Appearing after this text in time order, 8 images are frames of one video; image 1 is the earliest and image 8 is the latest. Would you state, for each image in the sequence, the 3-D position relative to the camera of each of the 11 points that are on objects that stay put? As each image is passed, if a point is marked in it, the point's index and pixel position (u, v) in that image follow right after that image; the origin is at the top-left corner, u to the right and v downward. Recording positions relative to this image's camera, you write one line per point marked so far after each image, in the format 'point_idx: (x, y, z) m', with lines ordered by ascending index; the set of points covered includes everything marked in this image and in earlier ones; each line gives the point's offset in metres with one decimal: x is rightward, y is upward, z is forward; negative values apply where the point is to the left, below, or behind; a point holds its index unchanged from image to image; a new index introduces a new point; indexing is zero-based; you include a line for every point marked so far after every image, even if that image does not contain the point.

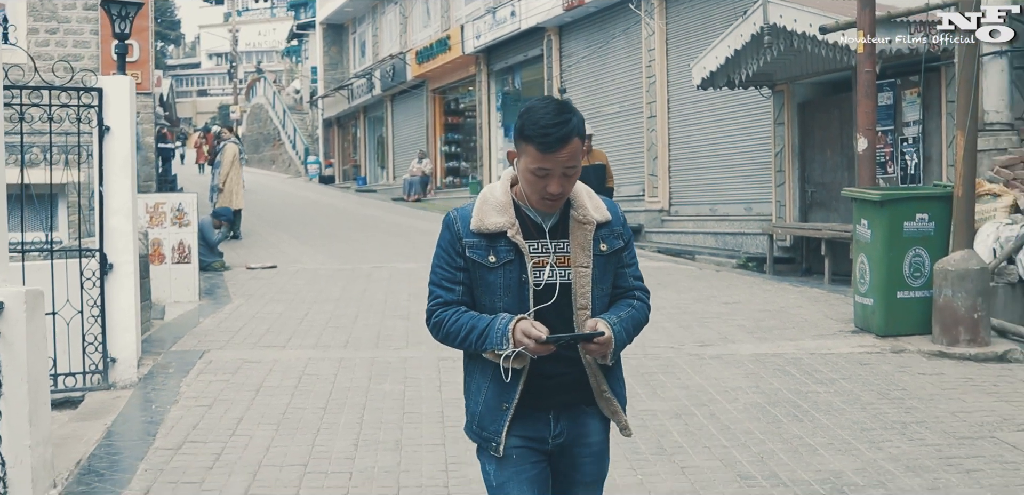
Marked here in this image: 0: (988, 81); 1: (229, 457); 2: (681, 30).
0: (+3.9, +1.4, +10.6) m
1: (-1.2, -0.9, +5.4) m
2: (+2.1, +2.7, +16.0) m
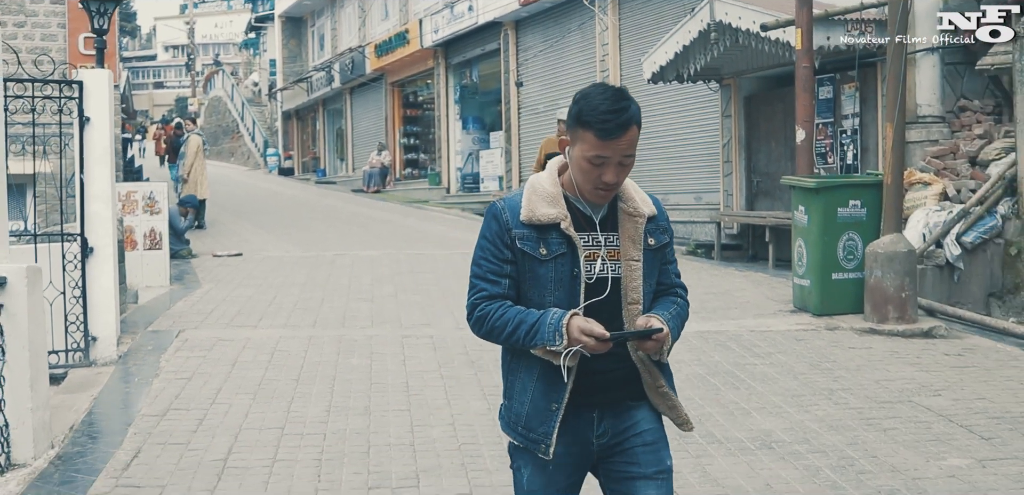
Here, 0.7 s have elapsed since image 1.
0: (+3.5, +1.5, +11.2) m
1: (-1.4, -0.8, +5.8) m
2: (+1.5, +2.9, +16.5) m
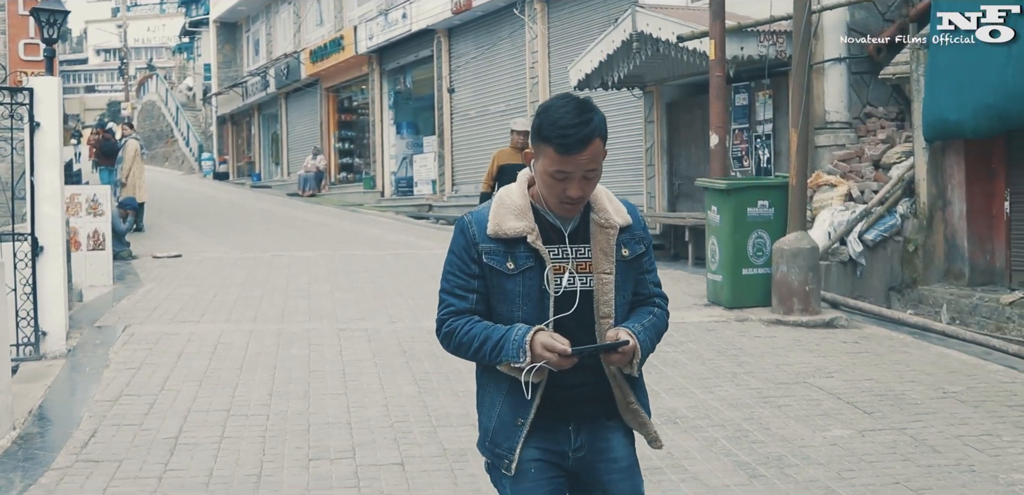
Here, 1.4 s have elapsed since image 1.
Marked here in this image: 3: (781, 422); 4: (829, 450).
0: (+2.9, +1.5, +11.9) m
1: (-1.7, -0.8, +6.3) m
2: (+0.6, +2.8, +17.1) m
3: (+1.3, -0.8, +6.1) m
4: (+1.4, -0.9, +5.6) m
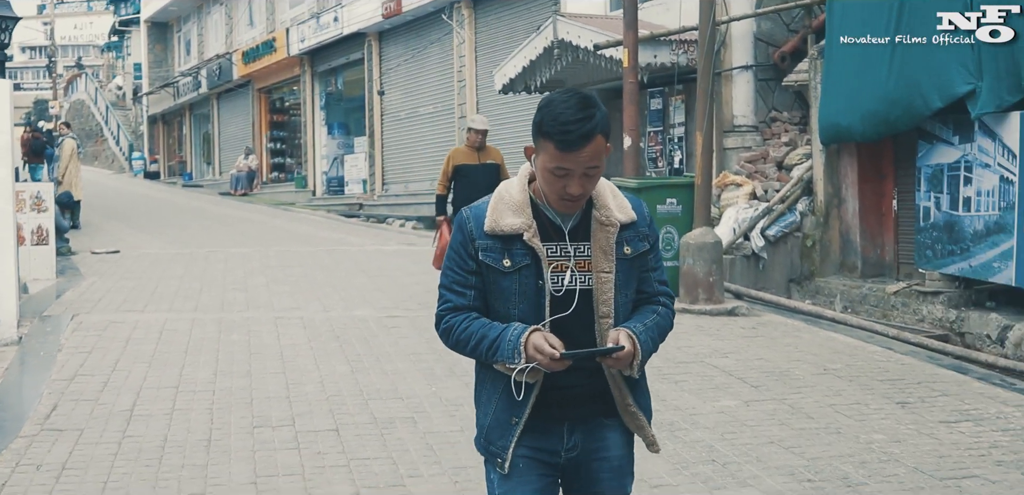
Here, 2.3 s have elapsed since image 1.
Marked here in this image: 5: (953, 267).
0: (+2.2, +1.5, +12.7) m
1: (-2.1, -0.7, +6.8) m
2: (-0.3, +2.9, +17.8) m
3: (+0.9, -0.8, +6.8) m
4: (+1.0, -0.8, +6.3) m
5: (+3.2, -0.1, +9.3) m
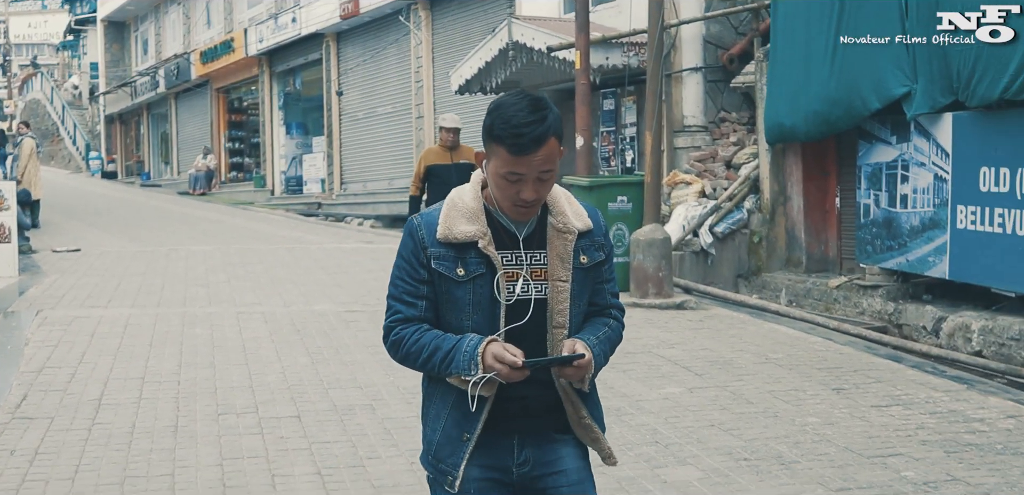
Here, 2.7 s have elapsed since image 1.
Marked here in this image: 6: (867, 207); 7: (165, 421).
0: (+1.8, +1.6, +13.0) m
1: (-2.4, -0.7, +7.1) m
2: (-0.9, +2.9, +18.1) m
3: (+0.6, -0.7, +7.1) m
4: (+0.8, -0.8, +6.6) m
5: (+2.9, -0.1, +9.7) m
6: (+2.8, +0.3, +10.2) m
7: (-1.6, -0.8, +6.0) m
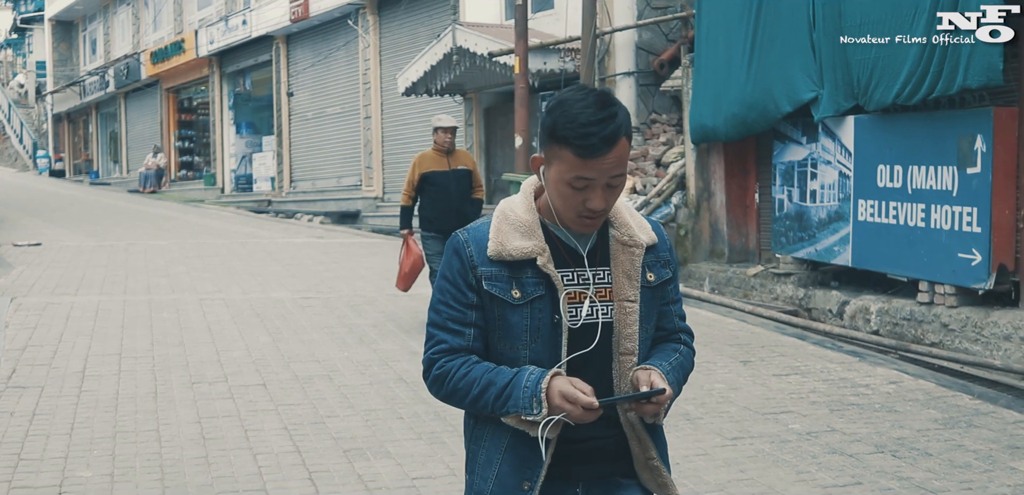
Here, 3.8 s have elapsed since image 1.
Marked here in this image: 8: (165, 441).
0: (+1.2, +1.7, +13.9) m
1: (-2.7, -0.6, +7.8) m
2: (-1.8, +3.0, +18.8) m
3: (+0.3, -0.7, +8.0) m
4: (+0.4, -0.7, +7.5) m
5: (+2.4, 0.0, +10.6) m
6: (+2.3, +0.4, +11.2) m
7: (-1.9, -0.7, +6.7) m
8: (-1.5, -0.9, +5.7) m
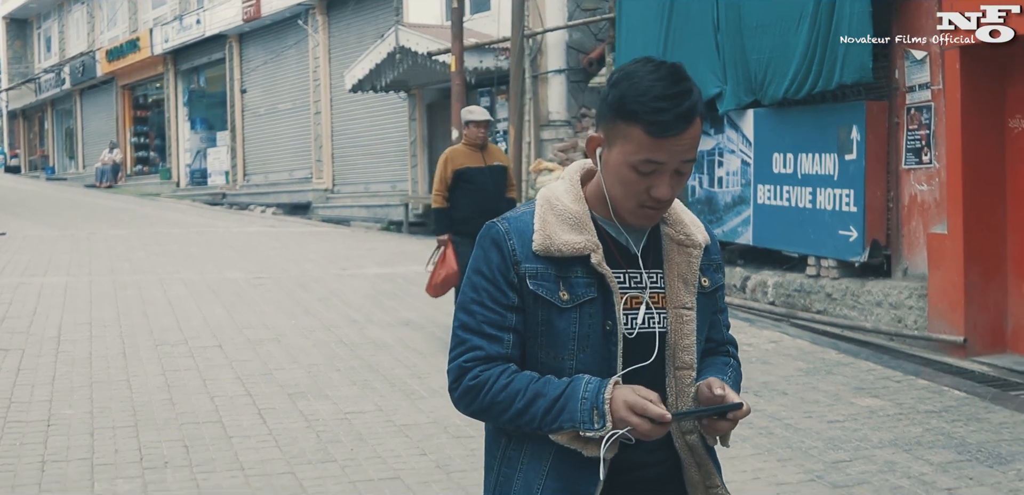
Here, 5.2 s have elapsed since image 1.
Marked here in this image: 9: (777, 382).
0: (+0.5, +1.8, +14.9) m
1: (-3.2, -0.5, +8.7) m
2: (-2.6, +3.1, +19.7) m
3: (-0.2, -0.5, +9.0) m
4: (0.0, -0.6, +8.5) m
5: (+1.8, +0.1, +11.7) m
6: (+1.7, +0.6, +12.2) m
7: (-2.4, -0.6, +7.7) m
8: (-1.9, -0.7, +6.6) m
9: (+1.5, -0.7, +7.1) m
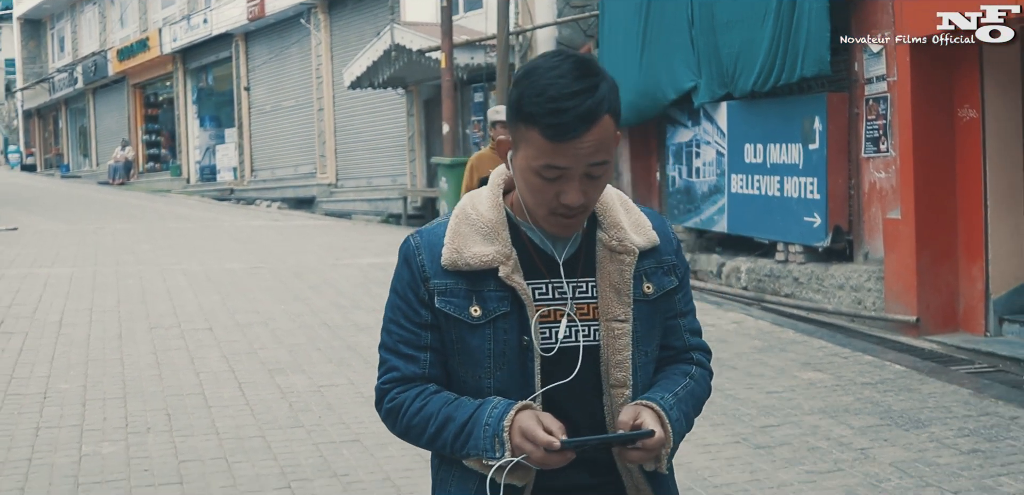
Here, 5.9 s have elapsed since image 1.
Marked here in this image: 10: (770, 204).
0: (+0.4, +1.9, +15.4) m
1: (-3.4, -0.4, +9.2) m
2: (-2.7, +3.3, +20.2) m
3: (-0.4, -0.4, +9.4) m
4: (-0.2, -0.5, +9.0) m
5: (+1.7, +0.2, +12.2) m
6: (+1.6, +0.7, +12.7) m
7: (-2.6, -0.5, +8.2) m
8: (-2.1, -0.7, +7.1) m
9: (+1.3, -0.7, +7.6) m
10: (+2.1, +0.4, +10.6) m
